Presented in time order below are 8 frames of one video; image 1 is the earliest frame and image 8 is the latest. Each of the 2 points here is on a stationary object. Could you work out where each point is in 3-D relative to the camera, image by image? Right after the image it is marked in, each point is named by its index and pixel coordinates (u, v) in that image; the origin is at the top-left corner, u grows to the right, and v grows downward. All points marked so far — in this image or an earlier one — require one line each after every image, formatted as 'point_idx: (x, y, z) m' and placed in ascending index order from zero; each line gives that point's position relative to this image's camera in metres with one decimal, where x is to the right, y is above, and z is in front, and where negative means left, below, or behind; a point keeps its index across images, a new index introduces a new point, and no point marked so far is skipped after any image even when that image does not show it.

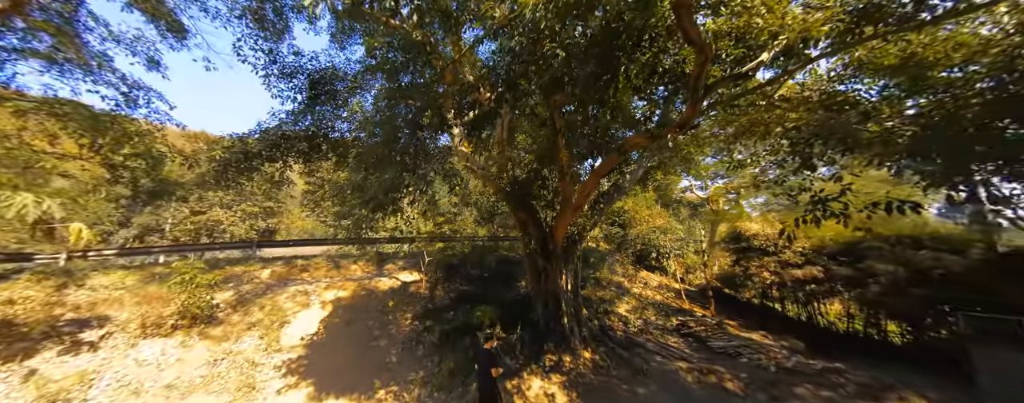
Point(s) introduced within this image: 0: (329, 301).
0: (-4.9, -2.6, +7.6) m
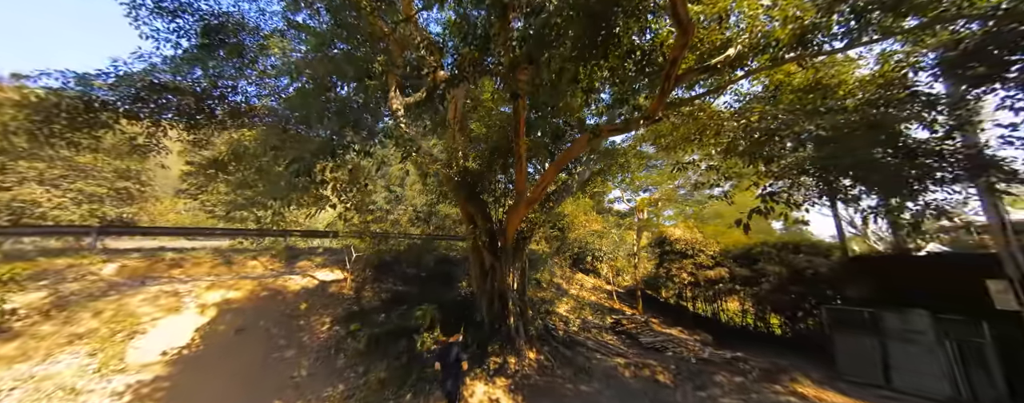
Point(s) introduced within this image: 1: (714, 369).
0: (-6.2, -2.1, +6.0) m
1: (+3.8, -3.1, +5.3) m
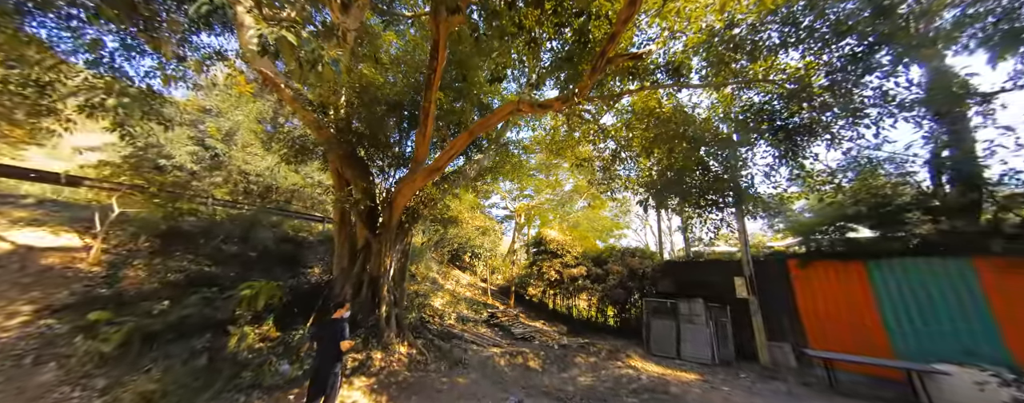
0: (-7.8, -0.6, +2.4) m
1: (+1.3, -3.1, +5.9) m
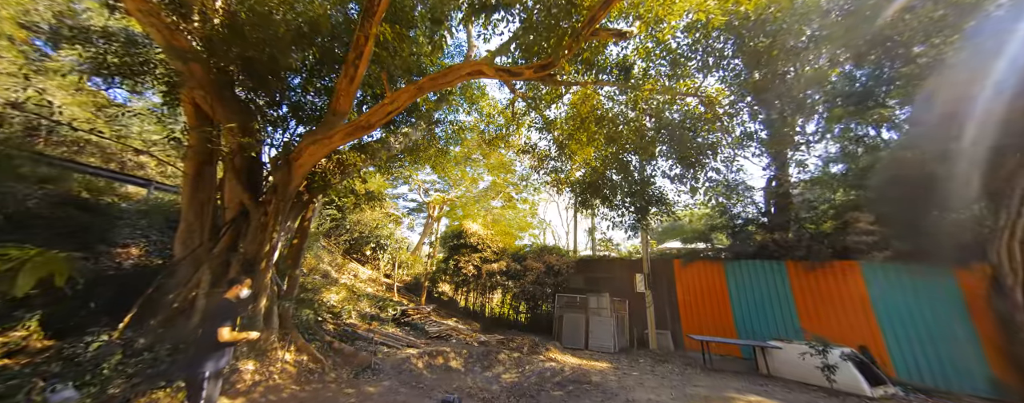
0: (-7.5, +0.5, -0.6) m
1: (-0.3, -2.9, +5.6) m
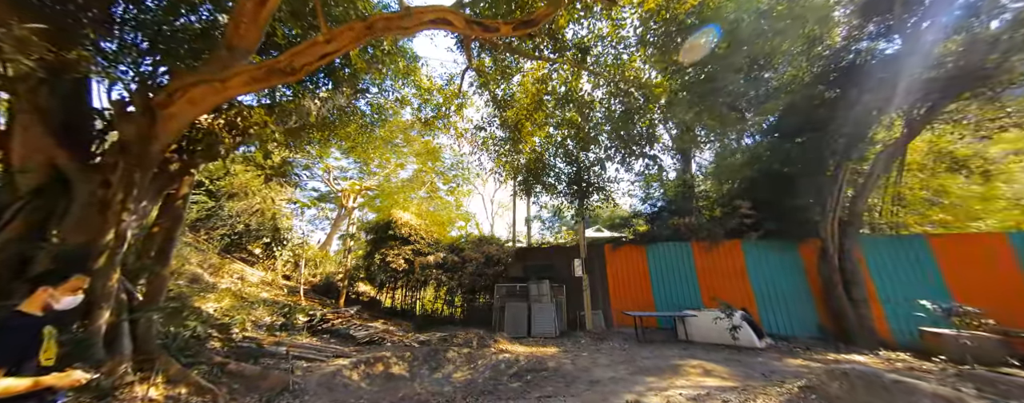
0: (-6.4, +0.8, -2.9) m
1: (-1.3, -2.6, +5.1) m
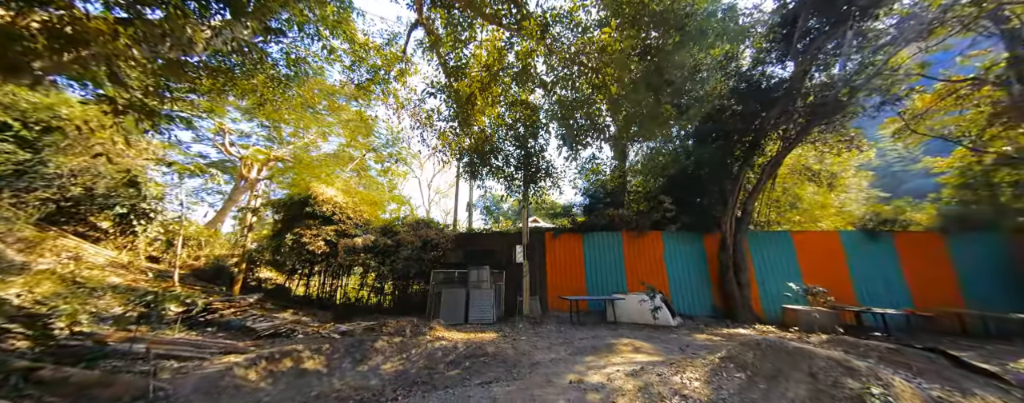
0: (-5.3, +1.3, -4.5) m
1: (-2.3, -2.1, +4.5) m
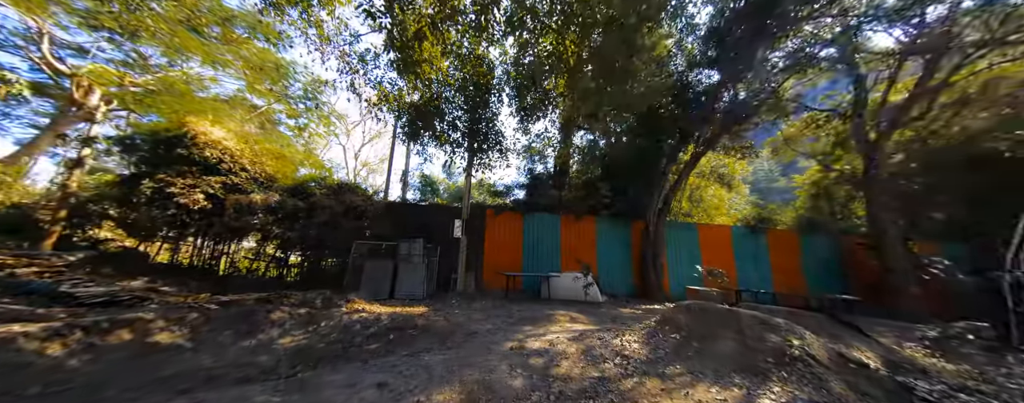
0: (-3.8, +1.9, -6.0) m
1: (-3.1, -1.3, +3.6) m
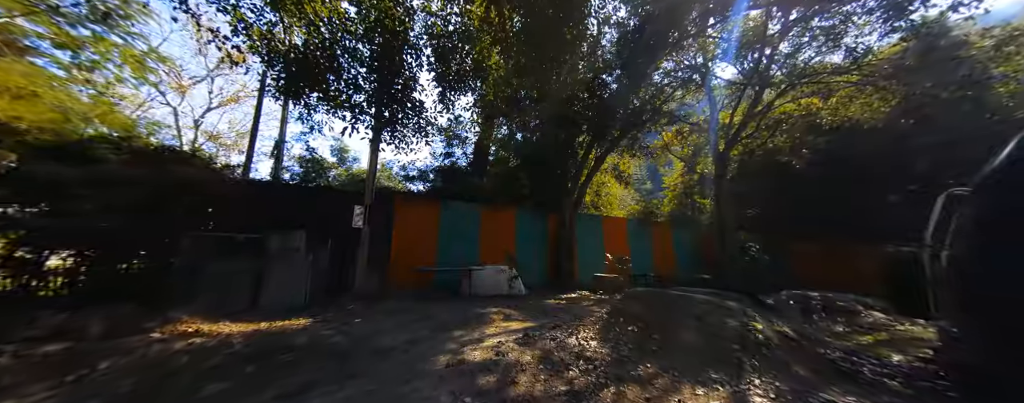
0: (-1.1, +2.1, -7.4) m
1: (-3.7, -1.0, +1.8) m
